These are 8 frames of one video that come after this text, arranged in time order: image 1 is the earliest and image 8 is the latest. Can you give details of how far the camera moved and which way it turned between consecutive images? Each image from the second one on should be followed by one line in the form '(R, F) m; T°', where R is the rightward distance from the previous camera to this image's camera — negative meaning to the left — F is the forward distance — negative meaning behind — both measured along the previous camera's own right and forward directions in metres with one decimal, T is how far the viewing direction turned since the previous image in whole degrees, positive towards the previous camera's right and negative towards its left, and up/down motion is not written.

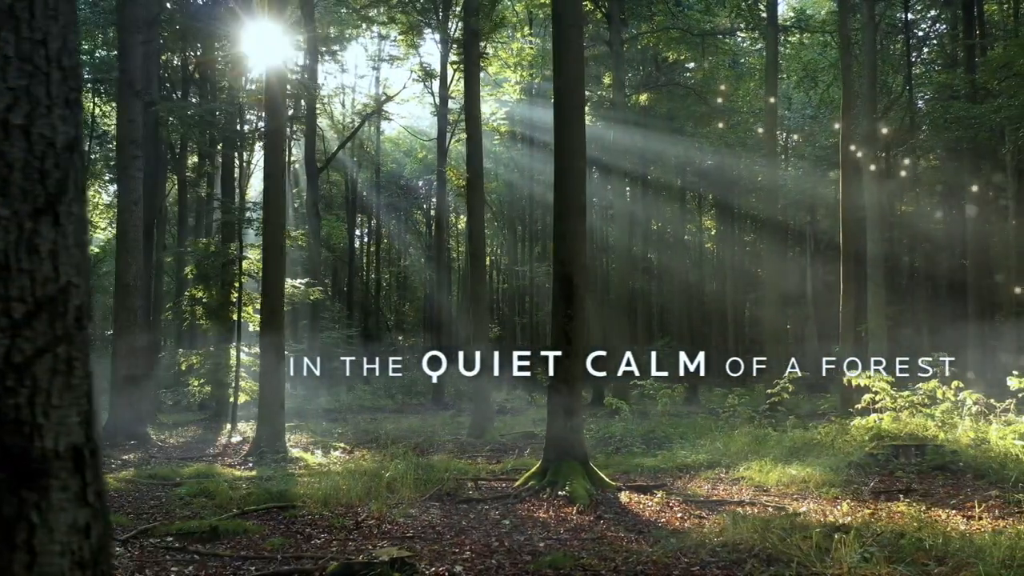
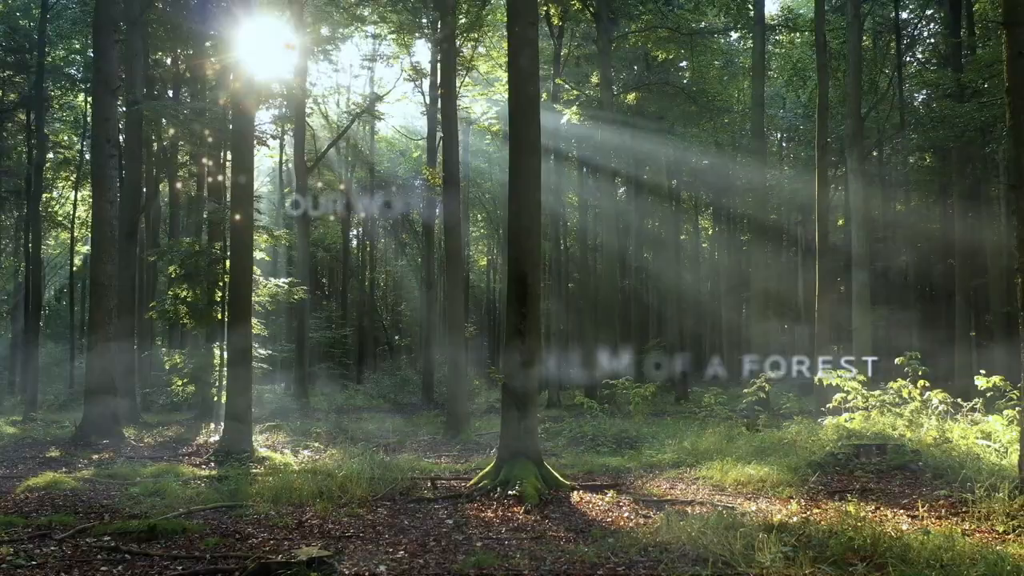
(+0.5, 0.0) m; 0°
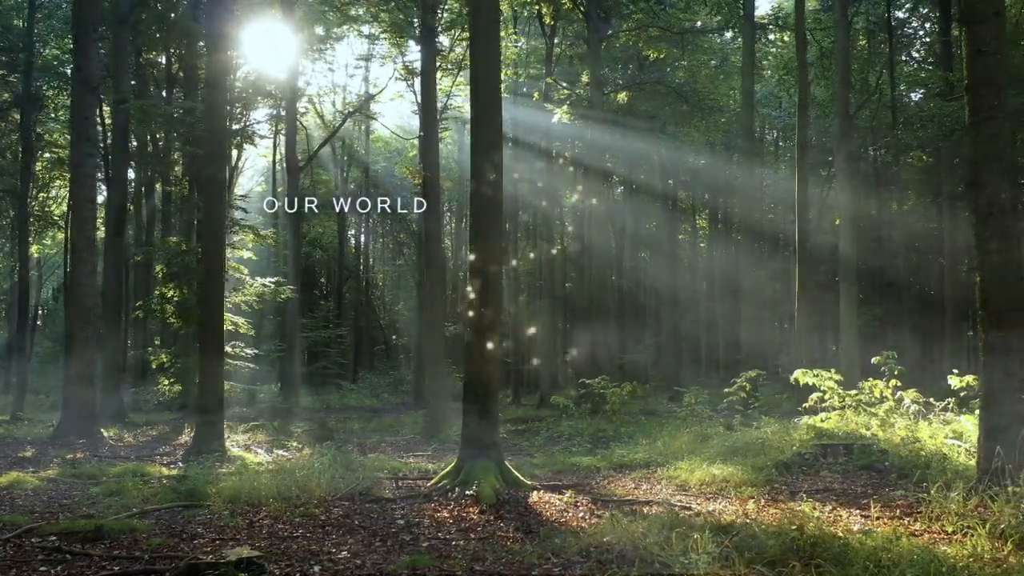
(+0.4, 0.0) m; 0°
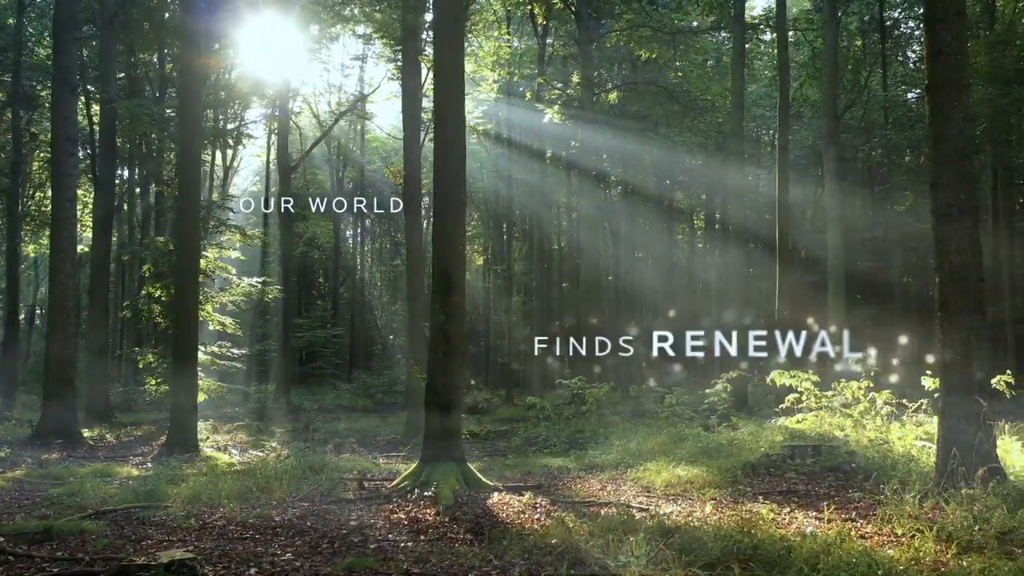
(+0.4, 0.0) m; 0°
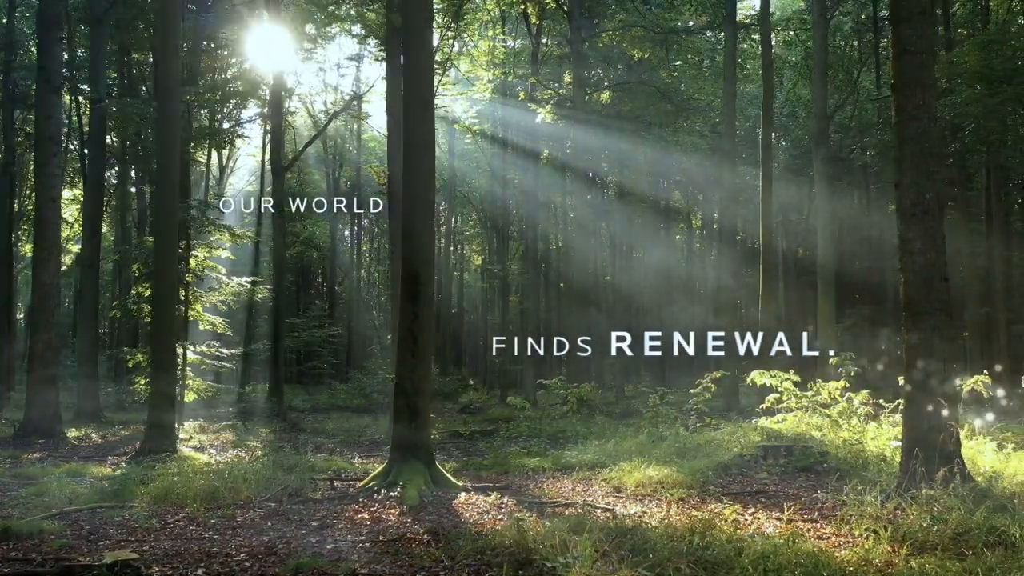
(+0.3, 0.0) m; 0°
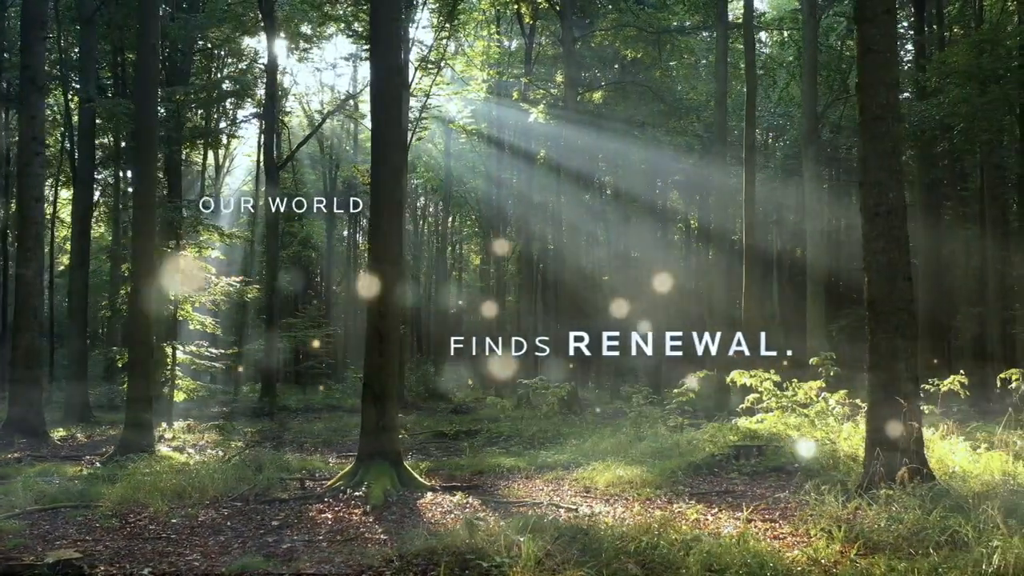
(+0.3, 0.0) m; 0°
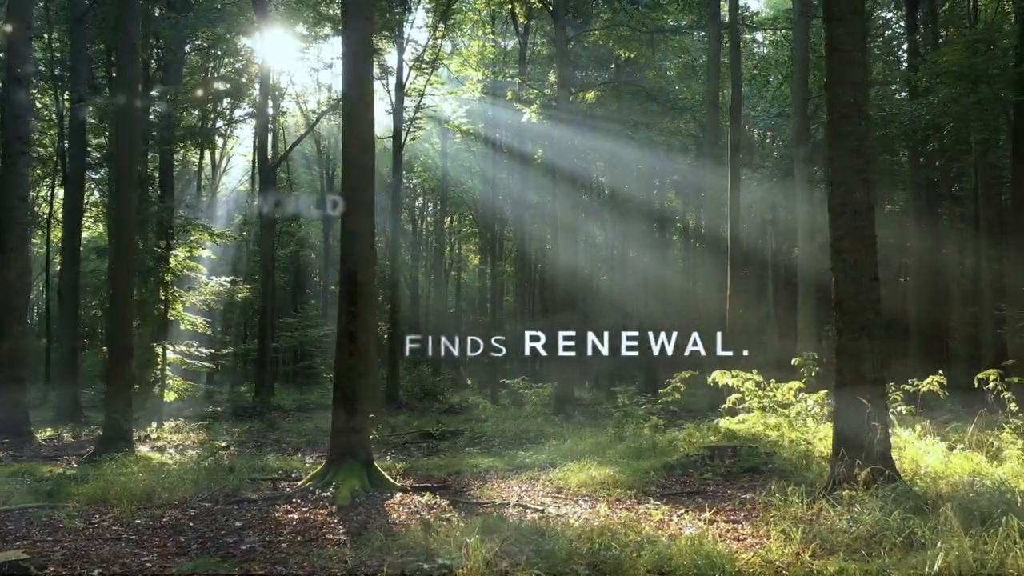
(+0.3, 0.0) m; 0°
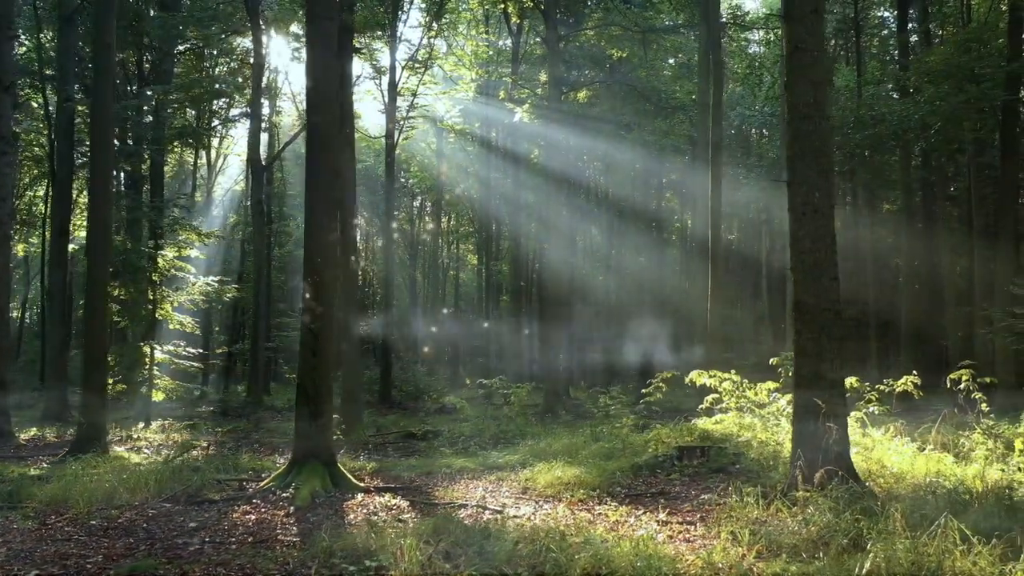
(+0.4, 0.0) m; 0°
